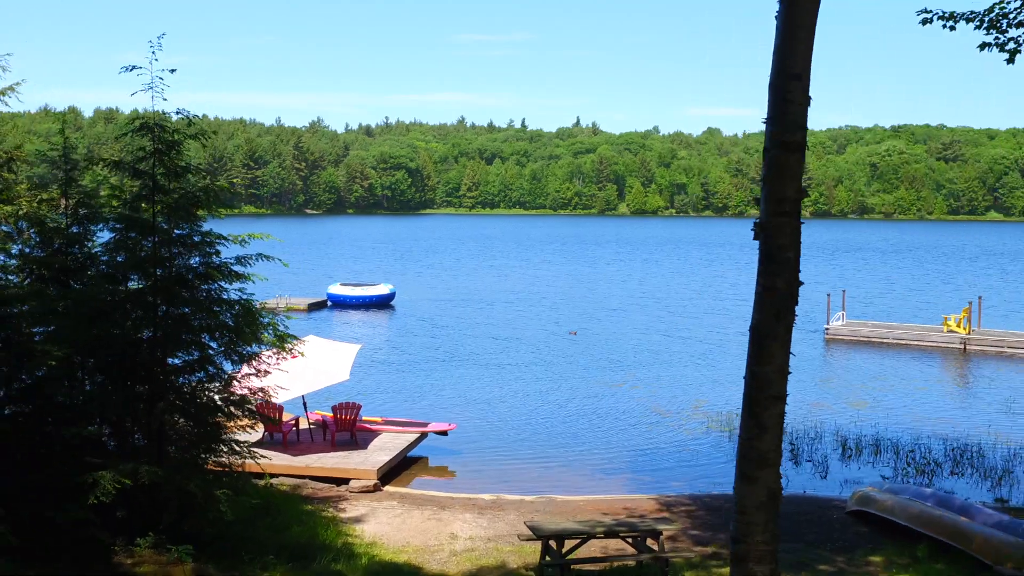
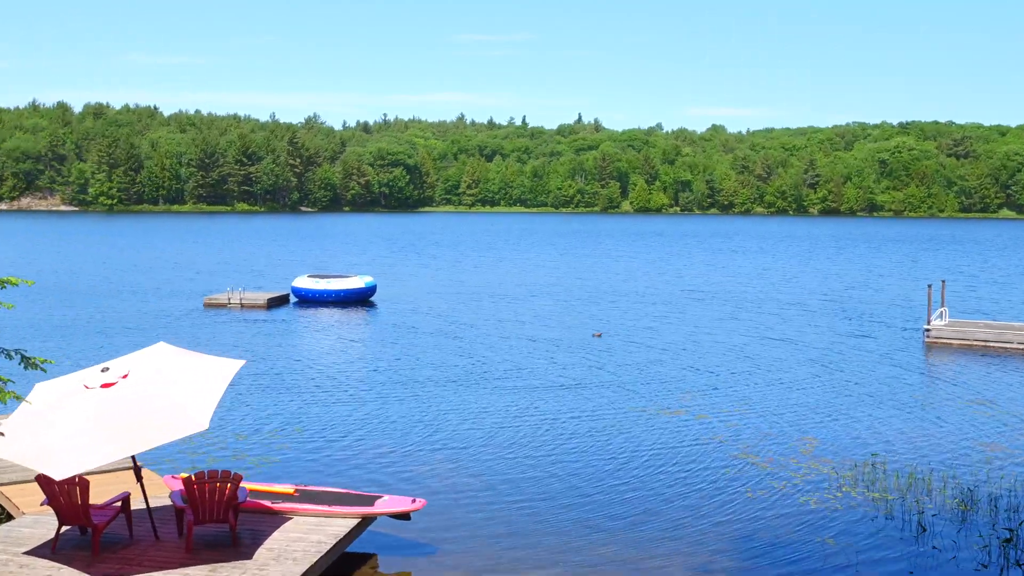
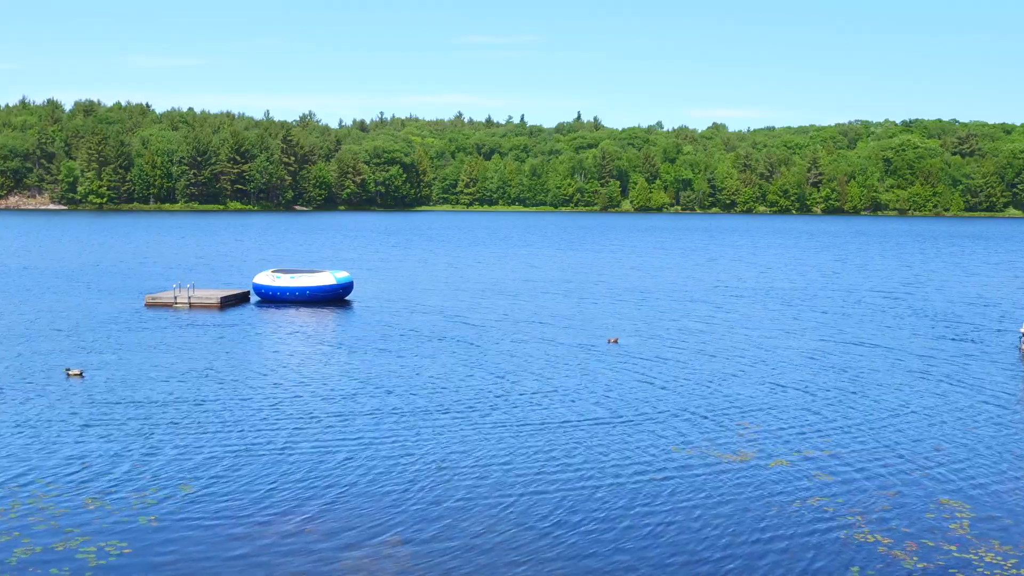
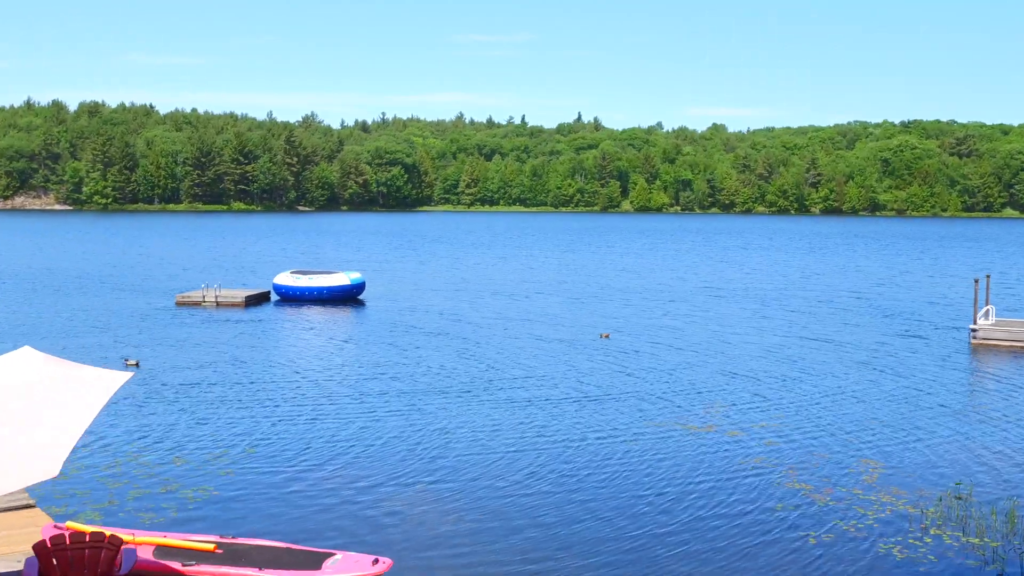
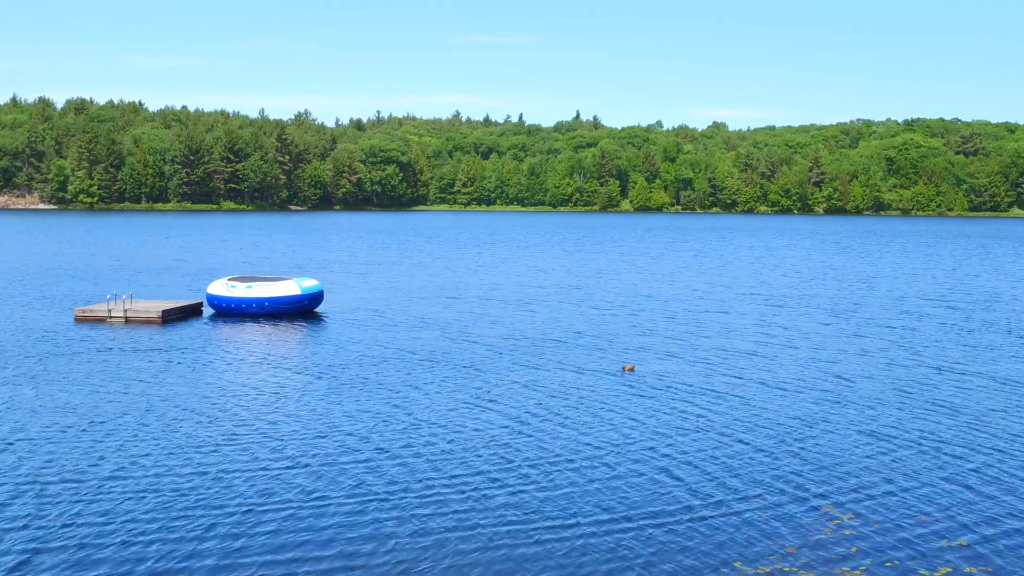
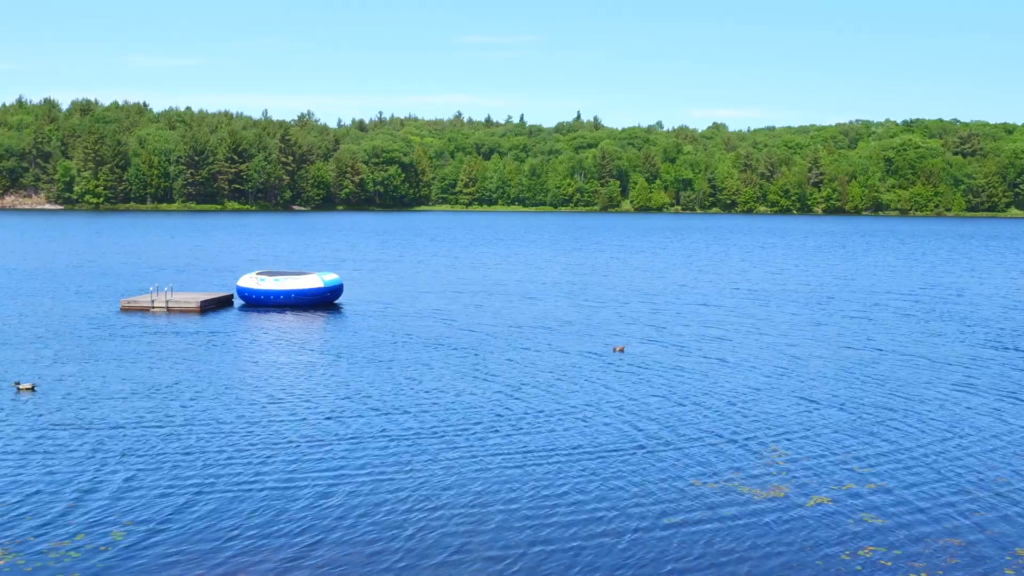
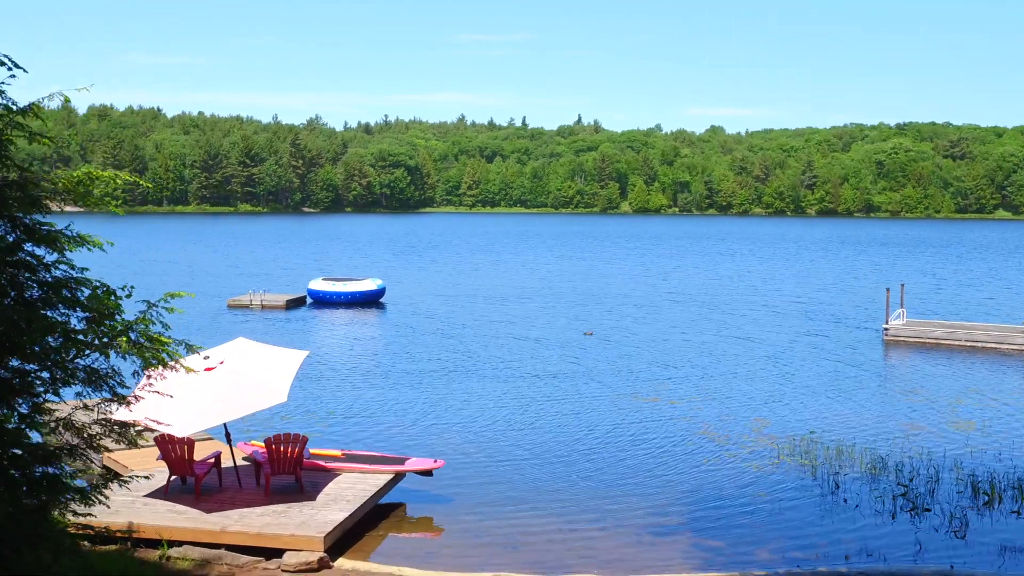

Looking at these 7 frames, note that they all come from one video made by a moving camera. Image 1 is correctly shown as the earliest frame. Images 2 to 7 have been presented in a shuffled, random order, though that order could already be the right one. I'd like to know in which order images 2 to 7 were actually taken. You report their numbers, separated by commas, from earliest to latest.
7, 2, 4, 3, 6, 5
